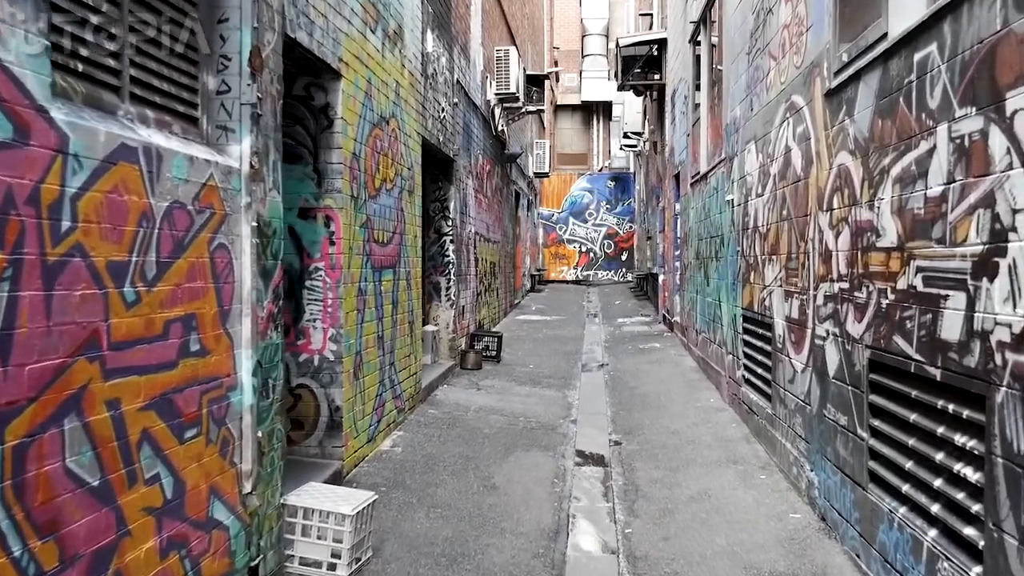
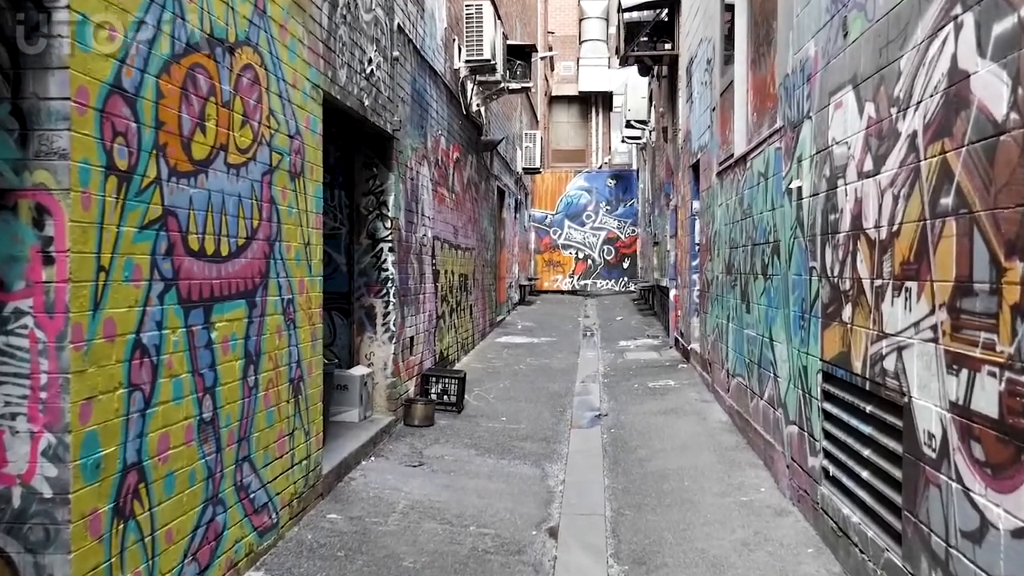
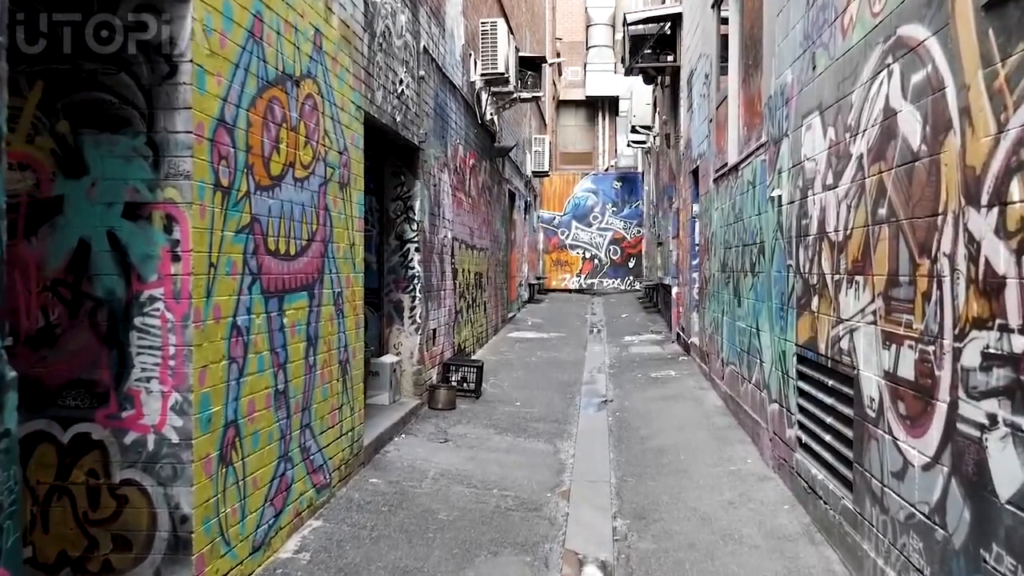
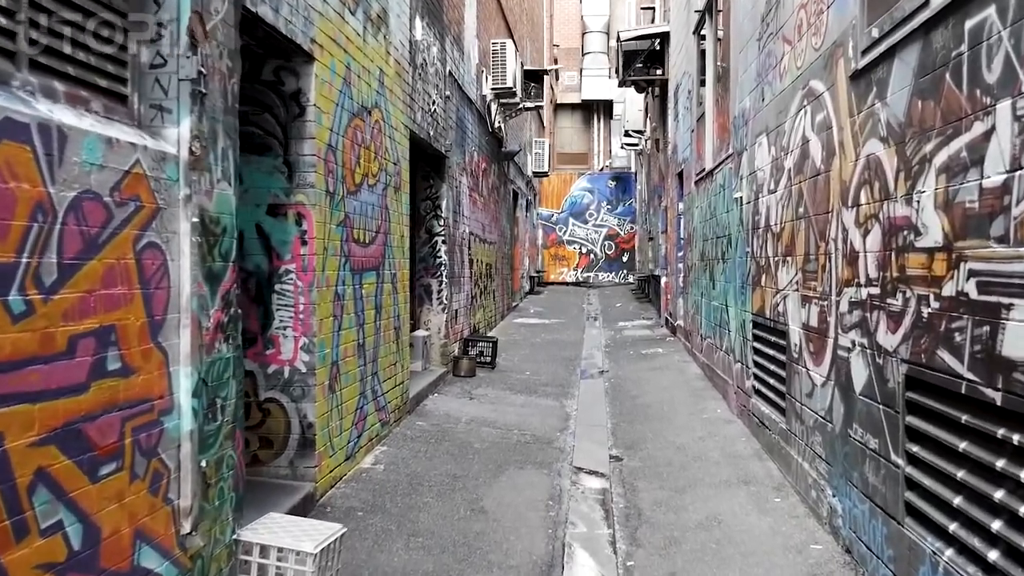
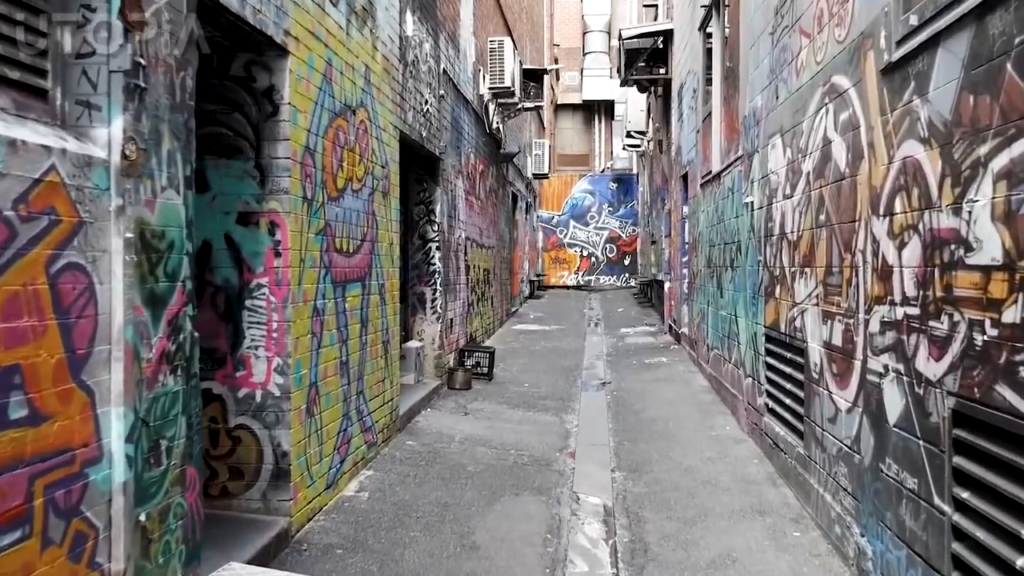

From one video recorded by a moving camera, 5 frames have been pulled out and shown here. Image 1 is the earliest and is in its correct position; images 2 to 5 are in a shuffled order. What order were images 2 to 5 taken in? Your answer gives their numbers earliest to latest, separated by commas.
4, 5, 3, 2
